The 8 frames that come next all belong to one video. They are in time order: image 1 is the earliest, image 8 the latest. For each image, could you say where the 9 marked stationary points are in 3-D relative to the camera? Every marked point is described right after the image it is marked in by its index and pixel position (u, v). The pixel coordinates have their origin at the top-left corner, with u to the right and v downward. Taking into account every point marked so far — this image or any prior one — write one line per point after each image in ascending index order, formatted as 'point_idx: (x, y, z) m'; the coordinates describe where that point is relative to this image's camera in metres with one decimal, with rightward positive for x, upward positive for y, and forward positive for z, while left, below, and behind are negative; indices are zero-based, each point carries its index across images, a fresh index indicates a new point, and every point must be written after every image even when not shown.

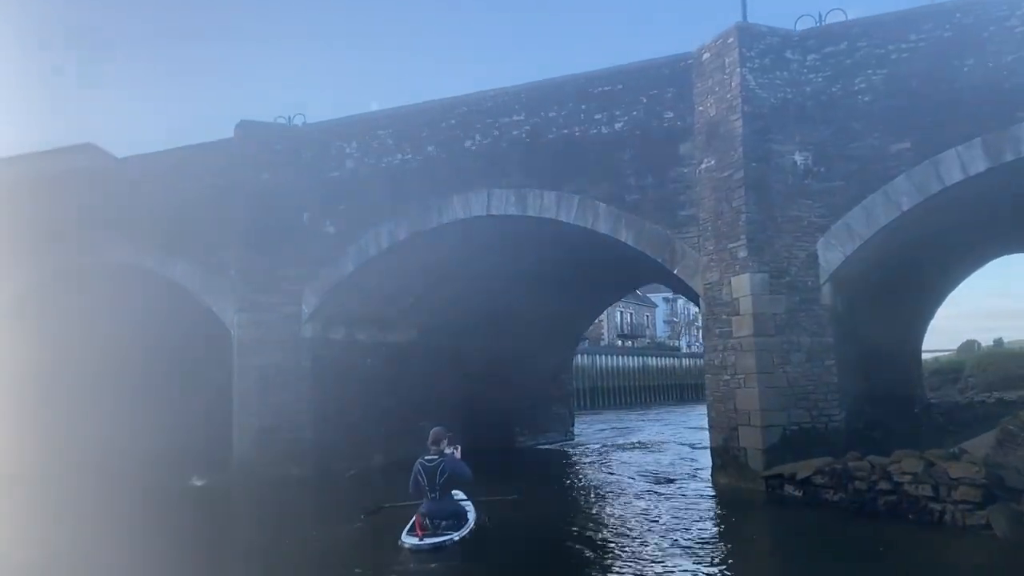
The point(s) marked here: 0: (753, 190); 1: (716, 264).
0: (+3.2, +1.3, +11.5) m
1: (+2.8, +0.3, +11.9) m
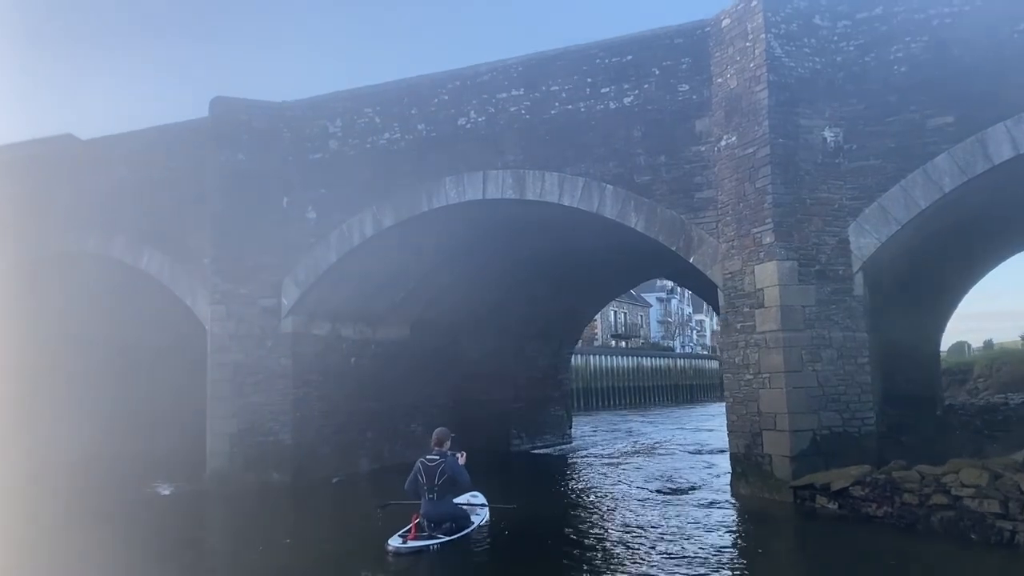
0: (+3.2, +1.4, +10.4) m
1: (+2.8, +0.4, +10.8) m
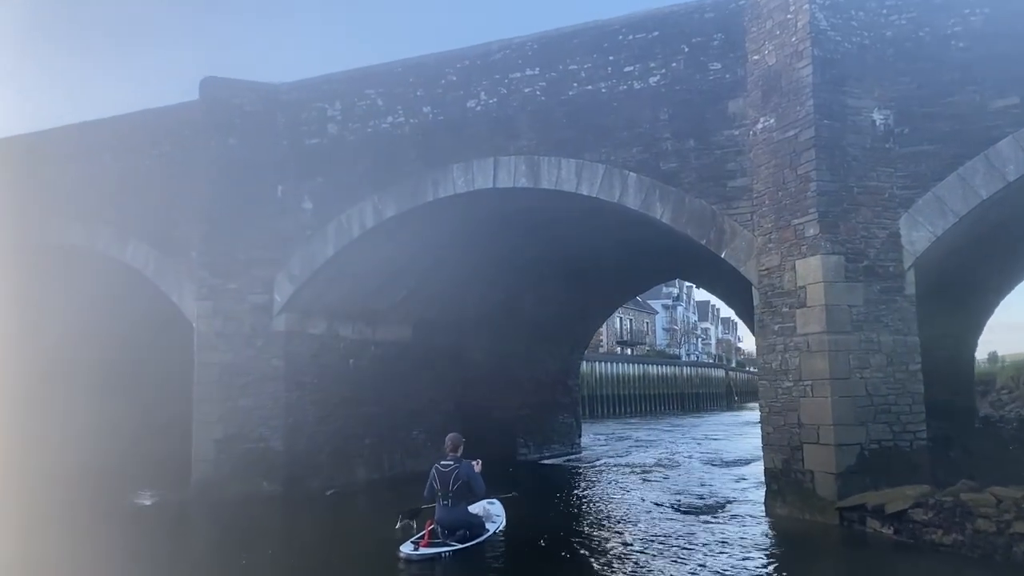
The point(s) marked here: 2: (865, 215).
0: (+3.4, +1.4, +9.4) m
1: (+3.0, +0.5, +9.8) m
2: (+3.8, +0.8, +9.4) m
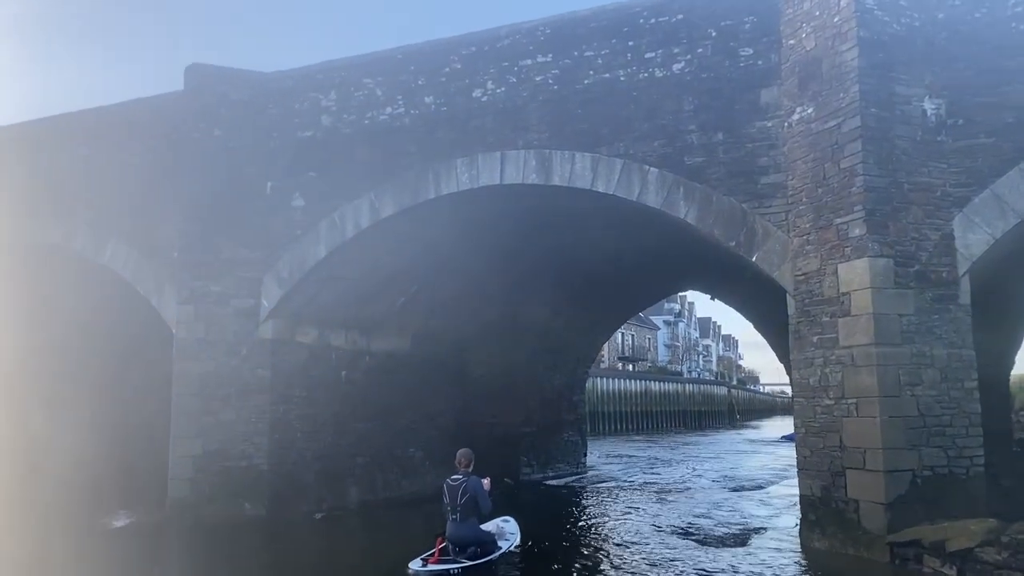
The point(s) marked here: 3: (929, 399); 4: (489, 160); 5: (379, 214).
0: (+3.5, +1.4, +8.4) m
1: (+3.1, +0.4, +8.8) m
2: (+3.9, +0.7, +8.4) m
3: (+3.9, -1.0, +8.2) m
4: (-0.3, +1.6, +10.5) m
5: (-1.7, +0.9, +11.1) m
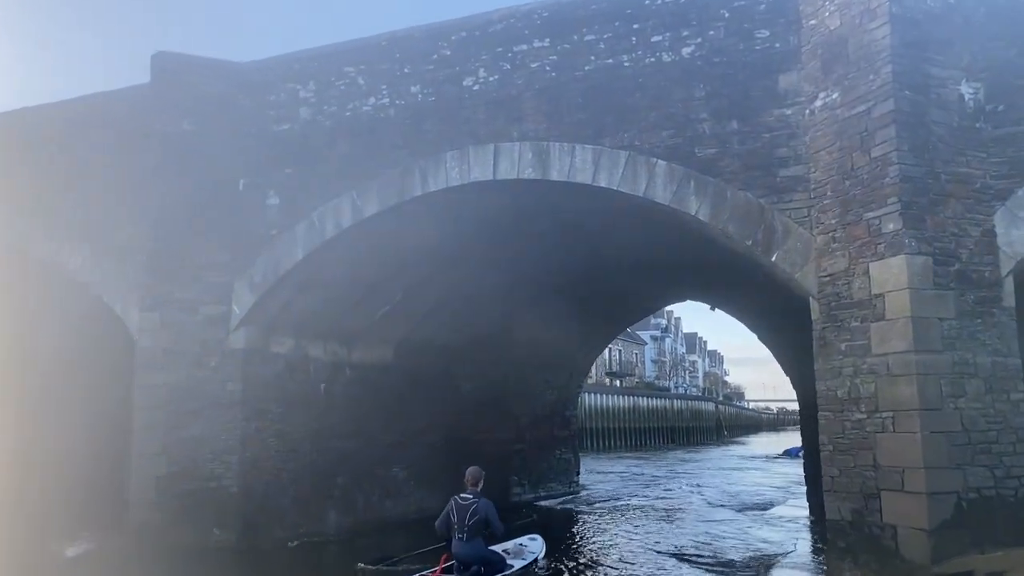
0: (+3.5, +1.4, +7.6) m
1: (+3.0, +0.4, +8.0) m
2: (+3.9, +0.7, +7.6) m
3: (+3.9, -1.1, +7.3) m
4: (-0.3, +1.5, +9.7) m
5: (-1.8, +0.9, +10.2) m
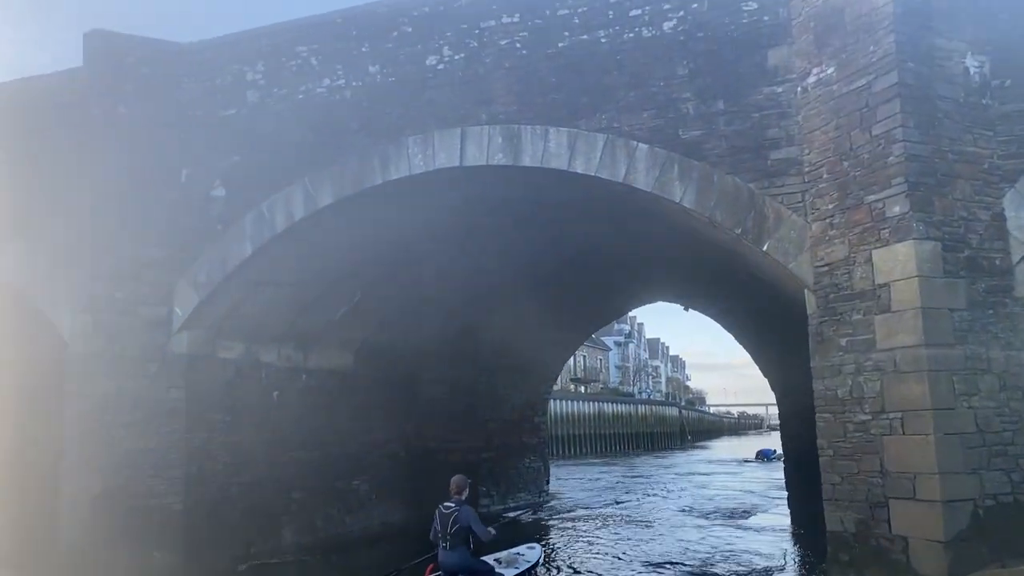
0: (+3.2, +1.5, +7.0) m
1: (+2.8, +0.5, +7.4) m
2: (+3.6, +0.8, +7.0) m
3: (+3.7, -1.0, +6.7) m
4: (-0.7, +1.5, +8.9) m
5: (-2.1, +0.9, +9.3) m
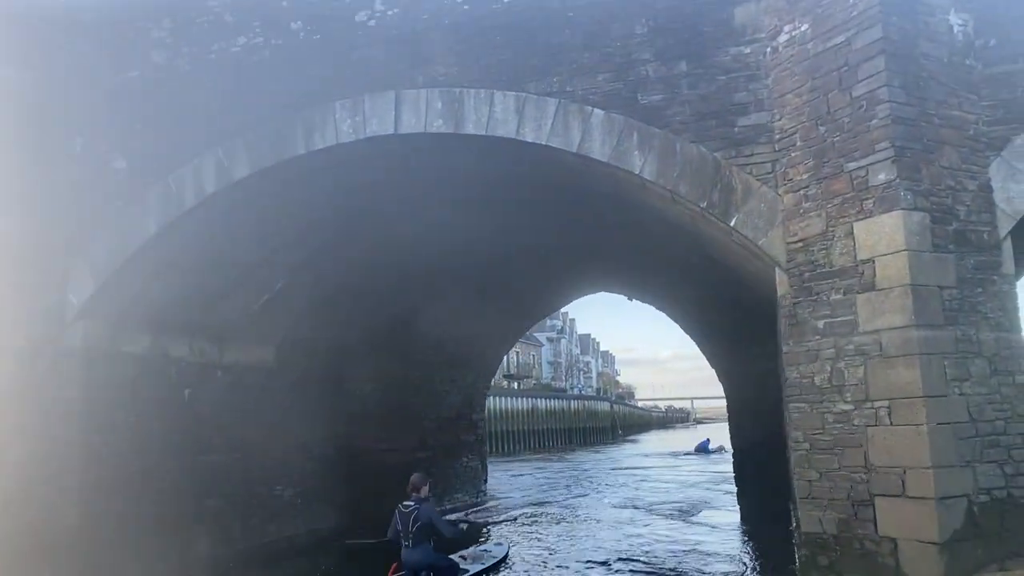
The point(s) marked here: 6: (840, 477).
0: (+2.8, +1.6, +6.4) m
1: (+2.4, +0.6, +6.7) m
2: (+3.2, +1.0, +6.4) m
3: (+3.3, -0.8, +6.1) m
4: (-1.2, +1.7, +8.0) m
5: (-2.7, +1.1, +8.3) m
6: (+2.4, -1.4, +6.4) m
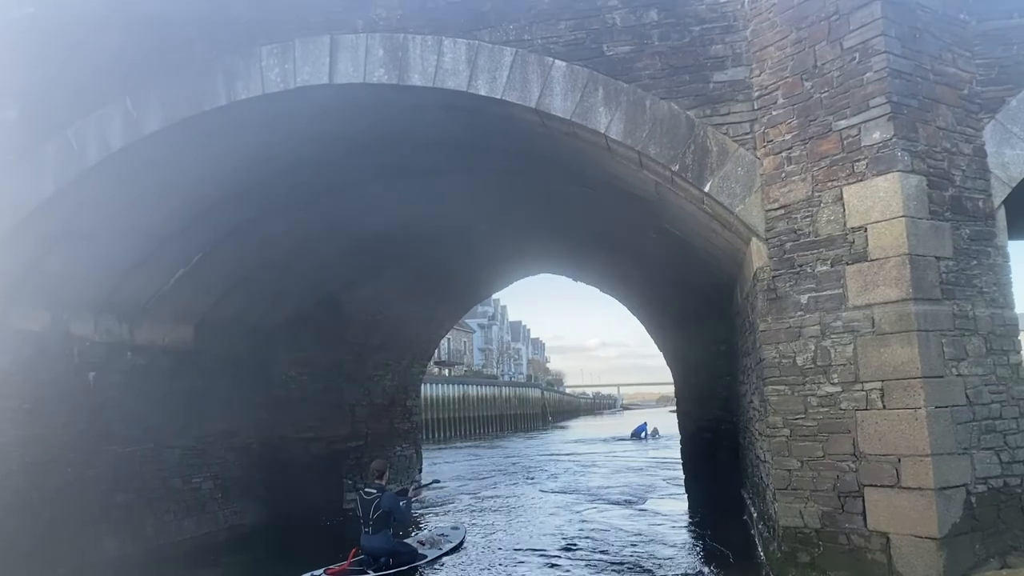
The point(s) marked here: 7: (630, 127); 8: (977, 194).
0: (+2.5, +1.8, +5.8) m
1: (+2.0, +0.8, +6.1) m
2: (+2.9, +1.2, +5.9) m
3: (+3.0, -0.6, +5.6) m
4: (-1.6, +2.0, +7.0) m
5: (-3.1, +1.3, +7.3) m
6: (+2.1, -1.2, +5.8) m
7: (+0.9, +1.2, +6.5) m
8: (+3.2, +0.6, +5.9) m
